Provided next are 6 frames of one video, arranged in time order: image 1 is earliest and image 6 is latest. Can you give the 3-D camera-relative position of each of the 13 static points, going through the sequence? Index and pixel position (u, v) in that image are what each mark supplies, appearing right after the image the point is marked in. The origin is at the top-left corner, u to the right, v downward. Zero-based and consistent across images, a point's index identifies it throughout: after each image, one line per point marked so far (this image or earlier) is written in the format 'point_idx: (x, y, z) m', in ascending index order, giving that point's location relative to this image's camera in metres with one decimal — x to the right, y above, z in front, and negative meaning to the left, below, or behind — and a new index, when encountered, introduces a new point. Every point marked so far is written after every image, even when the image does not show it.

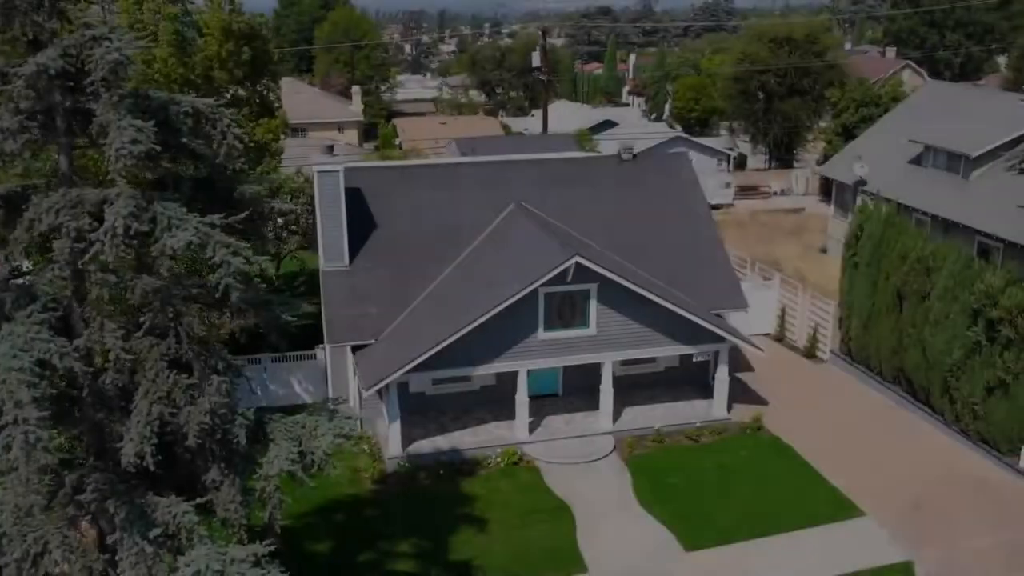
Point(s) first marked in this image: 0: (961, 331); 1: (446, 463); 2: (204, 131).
0: (+8.9, -0.8, +19.3) m
1: (-1.3, -3.4, +19.1) m
2: (-3.4, +1.7, +10.6) m
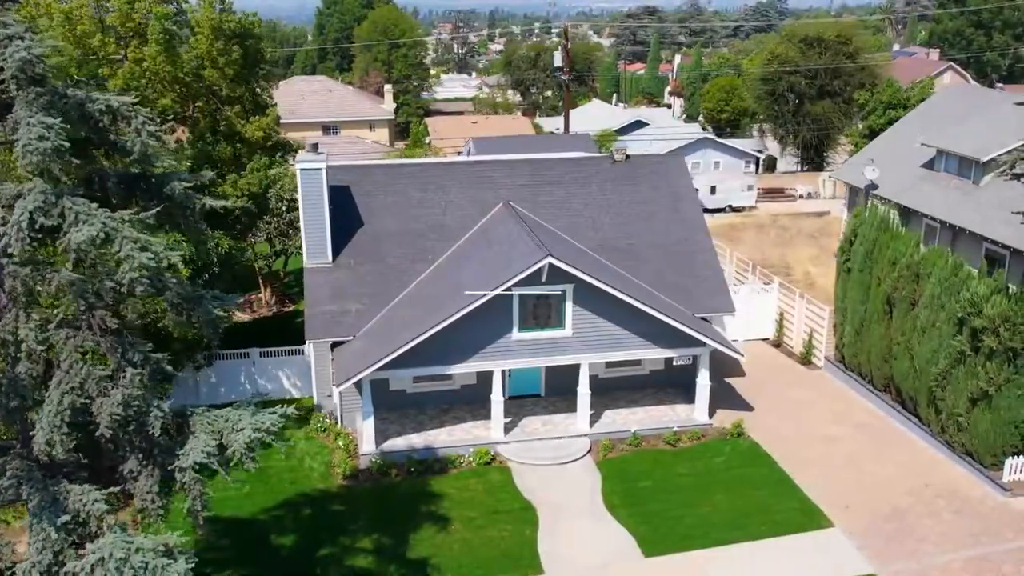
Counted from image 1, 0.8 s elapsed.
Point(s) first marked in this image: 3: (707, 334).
0: (+8.4, -1.0, +18.8) m
1: (-1.9, -3.4, +19.2) m
2: (-4.4, +1.8, +10.8) m
3: (+4.0, -0.9, +19.9) m
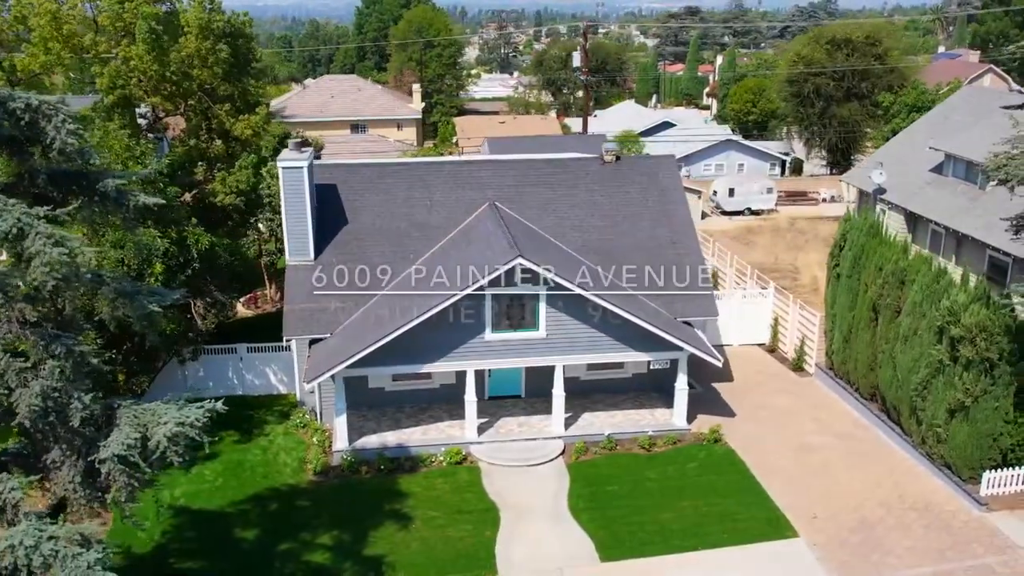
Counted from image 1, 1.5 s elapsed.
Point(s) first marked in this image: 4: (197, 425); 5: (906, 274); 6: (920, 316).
0: (+7.8, -1.1, +18.3) m
1: (-2.5, -3.4, +19.3) m
2: (-5.3, +1.9, +11.1) m
3: (+3.5, -1.0, +19.7) m
4: (-3.7, -1.6, +11.6) m
5: (+7.8, +0.3, +19.3) m
6: (+7.8, -0.5, +18.7) m
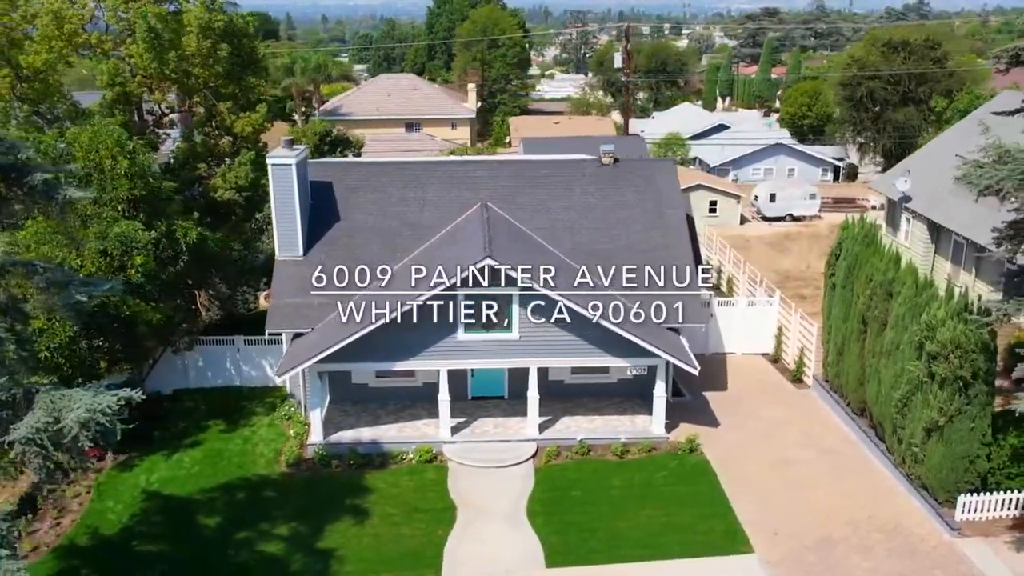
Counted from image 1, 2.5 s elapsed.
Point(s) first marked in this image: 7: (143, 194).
0: (+7.2, -1.4, +17.6) m
1: (-3.1, -3.3, +19.5) m
2: (-6.5, +2.0, +11.6) m
3: (+2.9, -1.1, +19.3) m
4: (-5.0, -1.5, +11.9) m
5: (+7.3, +0.1, +18.6) m
6: (+7.2, -0.8, +18.0) m
7: (-7.5, +1.9, +19.8) m
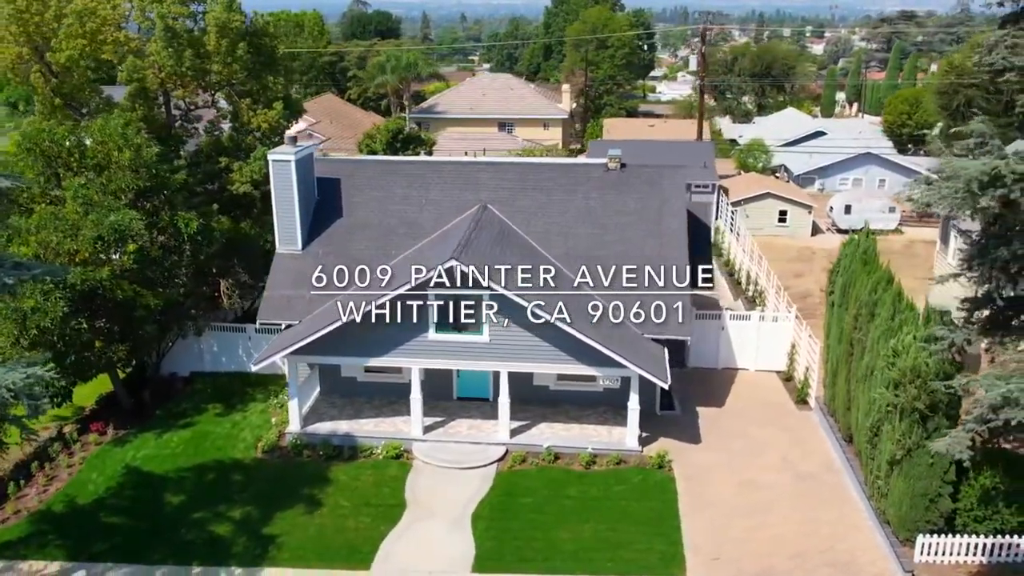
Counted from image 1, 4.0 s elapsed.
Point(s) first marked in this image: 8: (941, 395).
0: (+6.2, -1.8, +16.6) m
1: (-3.7, -3.2, +20.0) m
2: (-8.0, +2.3, +12.6) m
3: (+2.3, -1.3, +18.9) m
4: (-6.6, -1.3, +12.7) m
5: (+6.6, -0.3, +17.5) m
6: (+6.4, -1.2, +16.9) m
7: (-7.8, +2.2, +20.9) m
8: (+6.6, -1.6, +15.0) m
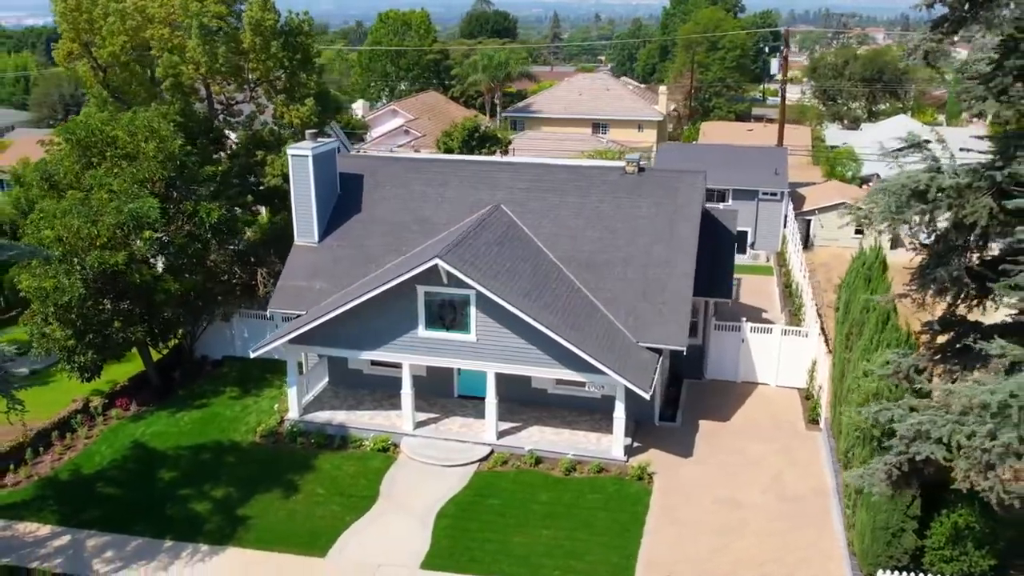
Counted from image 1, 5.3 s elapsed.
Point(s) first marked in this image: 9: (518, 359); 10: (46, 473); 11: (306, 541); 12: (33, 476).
0: (+5.5, -2.1, +15.7) m
1: (-3.9, -3.1, +20.5) m
2: (-8.9, +2.6, +13.7) m
3: (+1.9, -1.4, +18.6) m
4: (-7.7, -1.0, +13.7) m
5: (+6.0, -0.6, +16.6) m
6: (+5.7, -1.5, +16.0) m
7: (-7.6, +2.6, +21.9) m
8: (+5.7, -1.9, +14.1) m
9: (+0.2, -1.5, +19.6) m
10: (-9.5, -3.8, +19.8) m
11: (-3.6, -4.4, +17.0) m
12: (-9.7, -3.8, +19.6) m
